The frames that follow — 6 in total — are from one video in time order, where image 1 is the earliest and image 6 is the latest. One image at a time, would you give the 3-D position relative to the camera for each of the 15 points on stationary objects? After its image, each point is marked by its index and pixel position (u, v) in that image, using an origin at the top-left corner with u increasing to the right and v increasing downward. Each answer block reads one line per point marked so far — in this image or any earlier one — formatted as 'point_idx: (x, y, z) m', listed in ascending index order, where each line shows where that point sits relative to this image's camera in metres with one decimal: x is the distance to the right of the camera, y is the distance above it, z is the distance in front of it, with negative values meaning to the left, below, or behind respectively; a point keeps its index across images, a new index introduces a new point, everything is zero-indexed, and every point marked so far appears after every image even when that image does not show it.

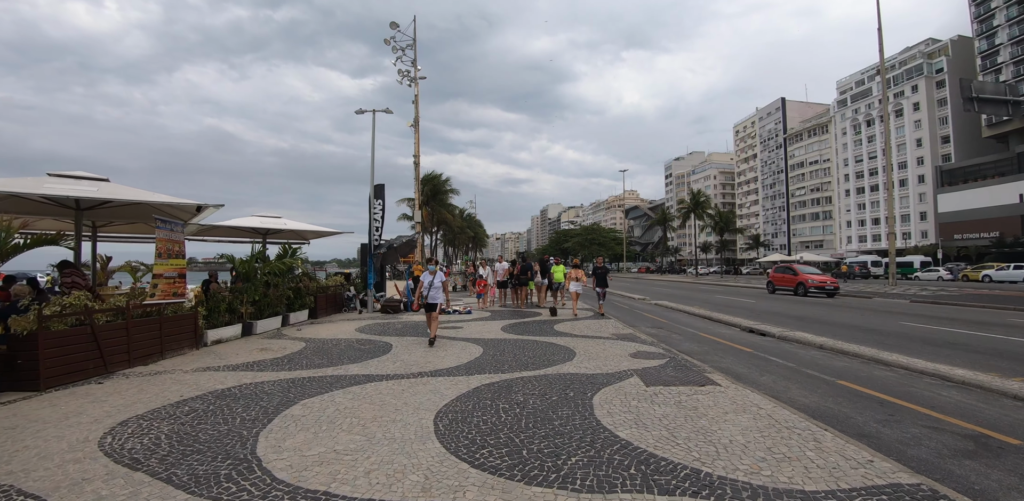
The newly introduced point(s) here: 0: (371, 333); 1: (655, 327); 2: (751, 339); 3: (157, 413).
0: (-3.3, -1.9, +11.1) m
1: (+3.6, -1.9, +12.0) m
2: (+5.3, -2.0, +10.5) m
3: (-3.9, -1.8, +5.2) m
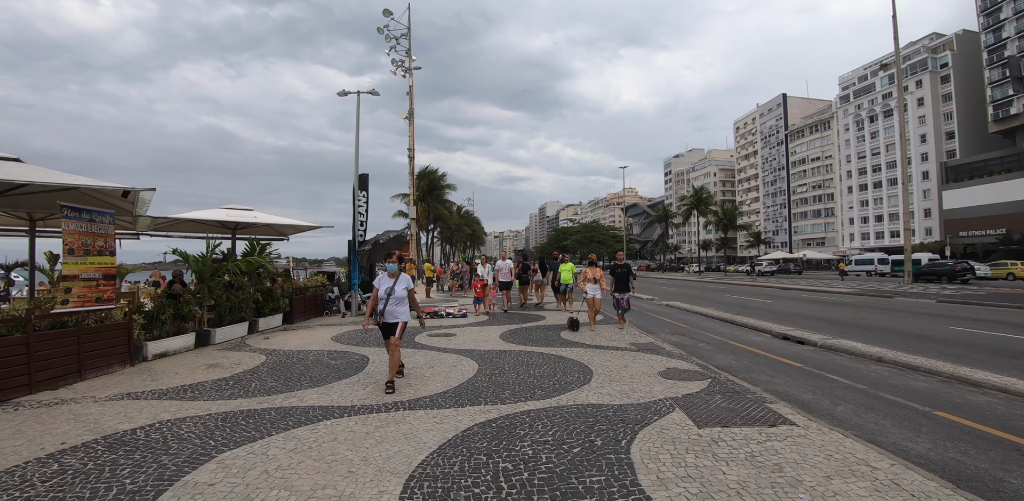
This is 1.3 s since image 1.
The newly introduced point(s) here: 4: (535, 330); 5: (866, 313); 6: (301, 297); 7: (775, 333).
0: (-3.3, -1.9, +9.6) m
1: (+3.6, -1.9, +10.5) m
2: (+5.3, -1.9, +9.0) m
3: (-3.8, -1.7, +3.6) m
4: (+0.5, -1.8, +10.4) m
5: (+12.4, -2.2, +16.7) m
6: (-5.8, -1.3, +13.1) m
7: (+6.1, -1.9, +11.0) m
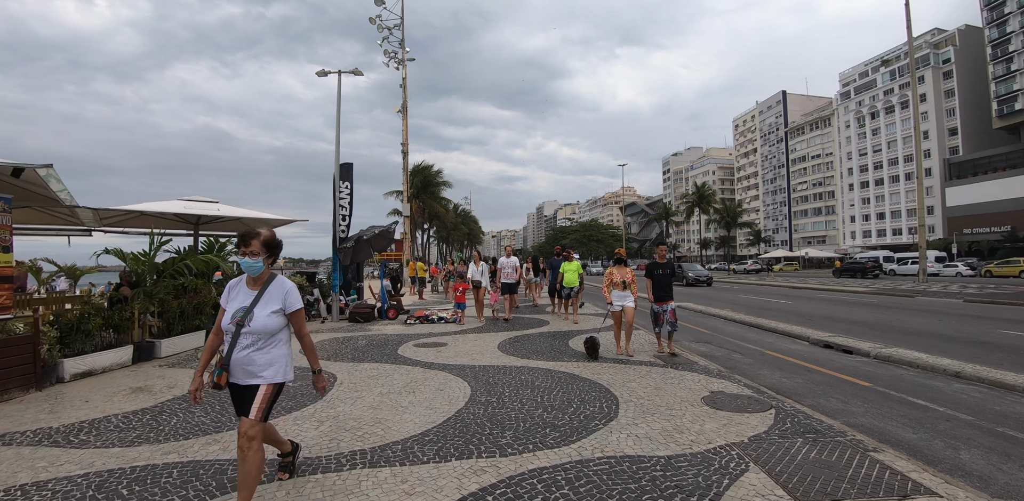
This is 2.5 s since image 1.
0: (-3.3, -1.8, +8.1) m
1: (+3.6, -1.8, +9.0) m
2: (+5.3, -1.8, +7.6) m
3: (-3.8, -1.7, +2.1) m
4: (+0.5, -1.7, +9.0) m
5: (+12.4, -2.0, +15.3) m
6: (-5.8, -1.2, +11.6) m
7: (+6.1, -1.8, +9.6) m
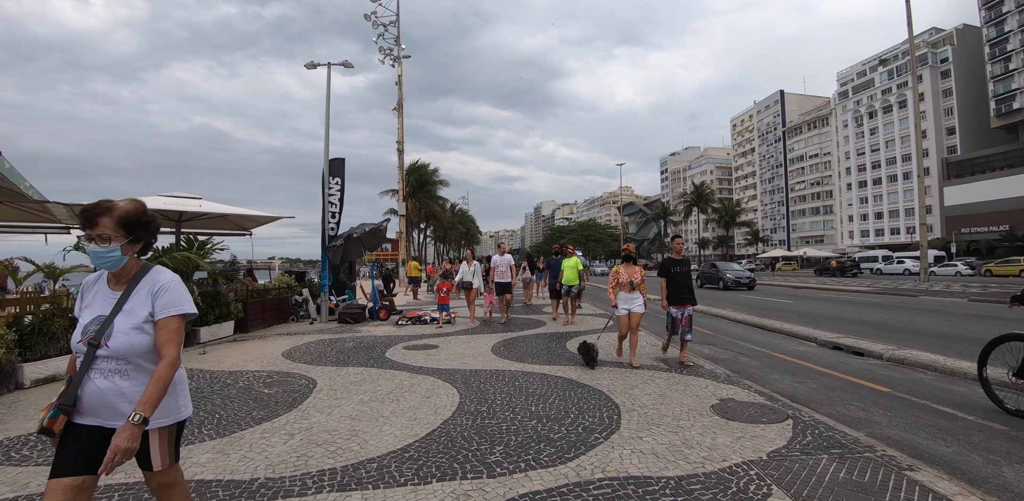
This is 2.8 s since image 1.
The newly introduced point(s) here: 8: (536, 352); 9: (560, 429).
0: (-3.3, -1.7, +7.6) m
1: (+3.5, -1.7, +8.6) m
2: (+5.2, -1.8, +7.2) m
3: (-3.9, -1.6, +1.7) m
4: (+0.4, -1.6, +8.5) m
5: (+12.2, -2.0, +14.9) m
6: (-6.0, -1.2, +11.1) m
7: (+6.0, -1.8, +9.2) m
8: (+0.4, -1.6, +7.5) m
9: (+0.4, -1.5, +4.0) m
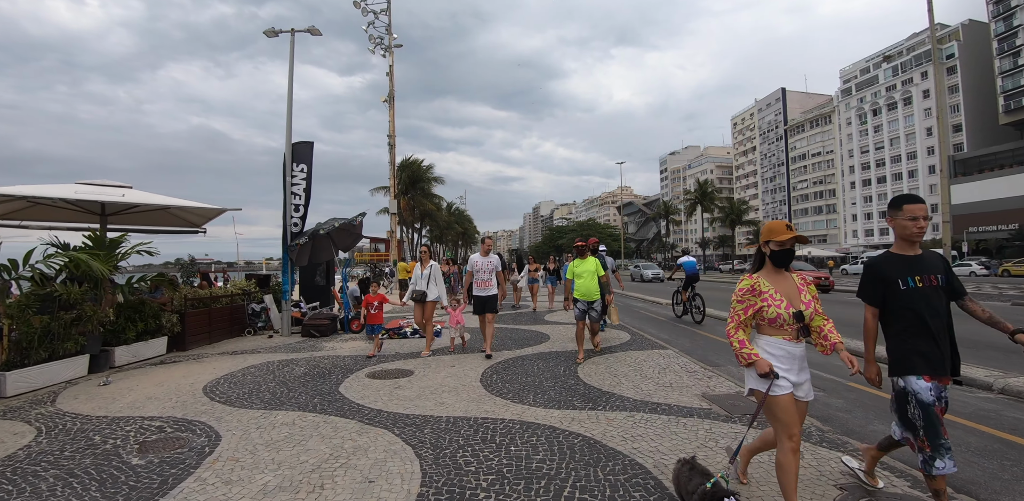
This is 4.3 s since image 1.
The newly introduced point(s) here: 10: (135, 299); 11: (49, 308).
0: (-3.4, -1.7, +5.7) m
1: (+3.5, -1.7, +6.7) m
2: (+5.2, -1.7, +5.3) m
3: (-3.9, -1.6, -0.2) m
4: (+0.4, -1.6, +6.6) m
5: (+12.1, -1.9, +13.1) m
6: (-6.0, -1.2, +9.2) m
7: (+5.9, -1.7, +7.3) m
8: (+0.3, -1.6, +5.6) m
9: (+0.4, -1.5, +2.2) m
10: (-6.3, -0.8, +8.0) m
11: (-6.3, -0.8, +6.6) m
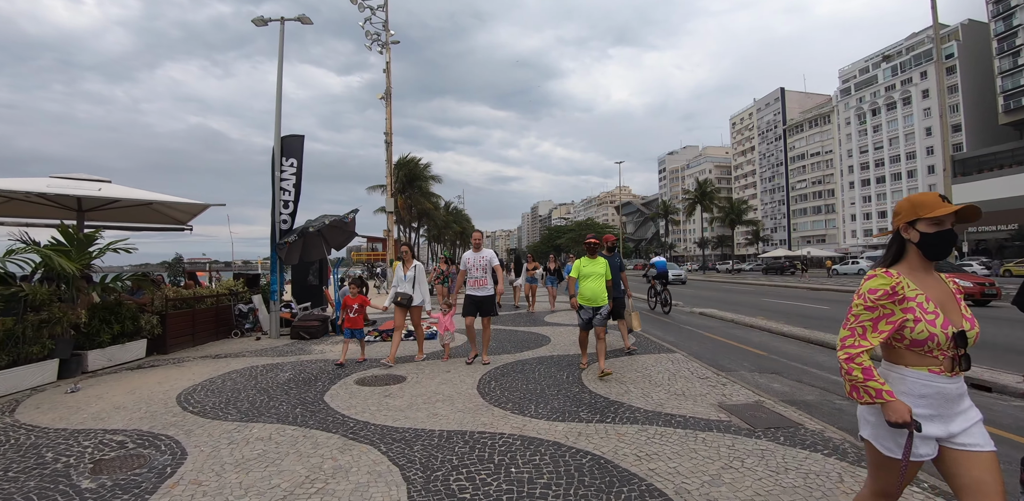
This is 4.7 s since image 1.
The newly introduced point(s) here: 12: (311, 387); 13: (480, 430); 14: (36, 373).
0: (-3.4, -1.7, +5.3) m
1: (+3.5, -1.7, +6.3) m
2: (+5.2, -1.7, +4.9) m
3: (-3.9, -1.6, -0.7) m
4: (+0.4, -1.6, +6.2) m
5: (+12.1, -1.9, +12.7) m
6: (-6.0, -1.1, +8.8) m
7: (+5.9, -1.7, +6.9) m
8: (+0.3, -1.6, +5.2) m
9: (+0.4, -1.5, +1.7) m
10: (-6.3, -0.8, +7.5) m
11: (-6.3, -0.7, +6.1) m
12: (-2.4, -1.6, +5.7) m
13: (-0.3, -1.6, +4.1) m
14: (-6.1, -1.6, +6.1) m
